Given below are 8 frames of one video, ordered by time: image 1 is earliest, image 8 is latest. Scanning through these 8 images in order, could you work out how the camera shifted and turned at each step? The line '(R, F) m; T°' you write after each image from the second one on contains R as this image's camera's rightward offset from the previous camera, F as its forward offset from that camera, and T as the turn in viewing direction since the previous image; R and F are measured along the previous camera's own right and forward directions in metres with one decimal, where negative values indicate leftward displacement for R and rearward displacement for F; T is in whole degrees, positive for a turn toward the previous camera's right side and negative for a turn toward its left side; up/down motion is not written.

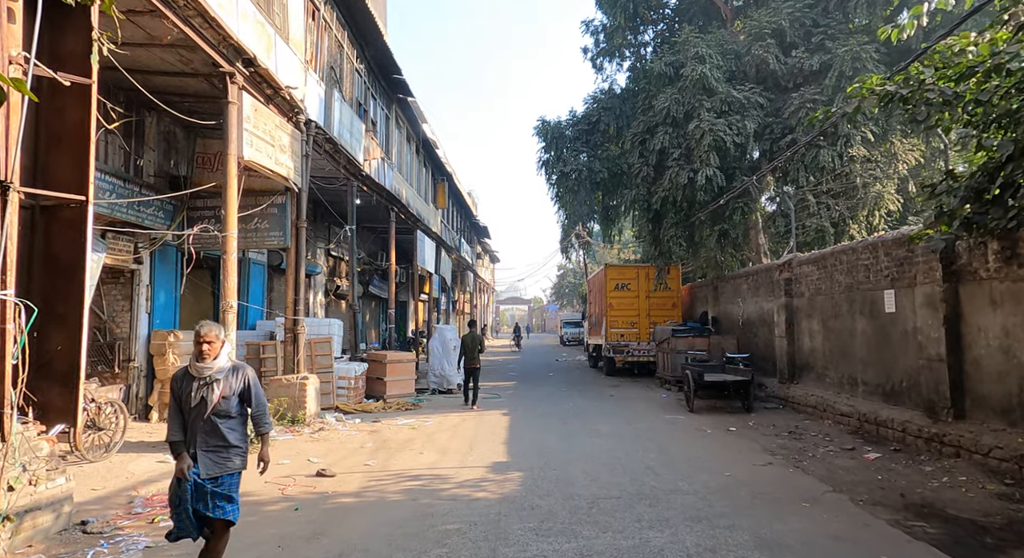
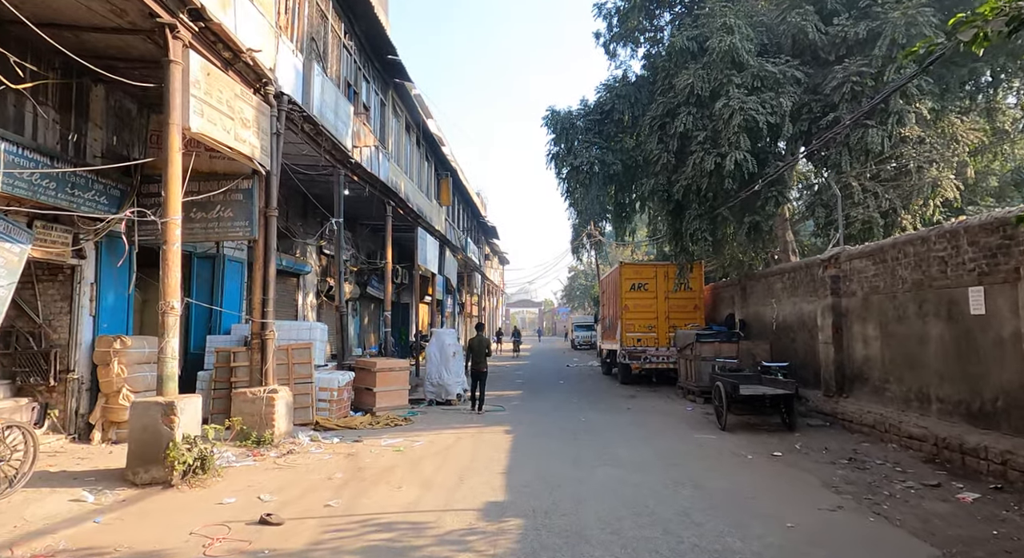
(+0.1, +1.9) m; -1°
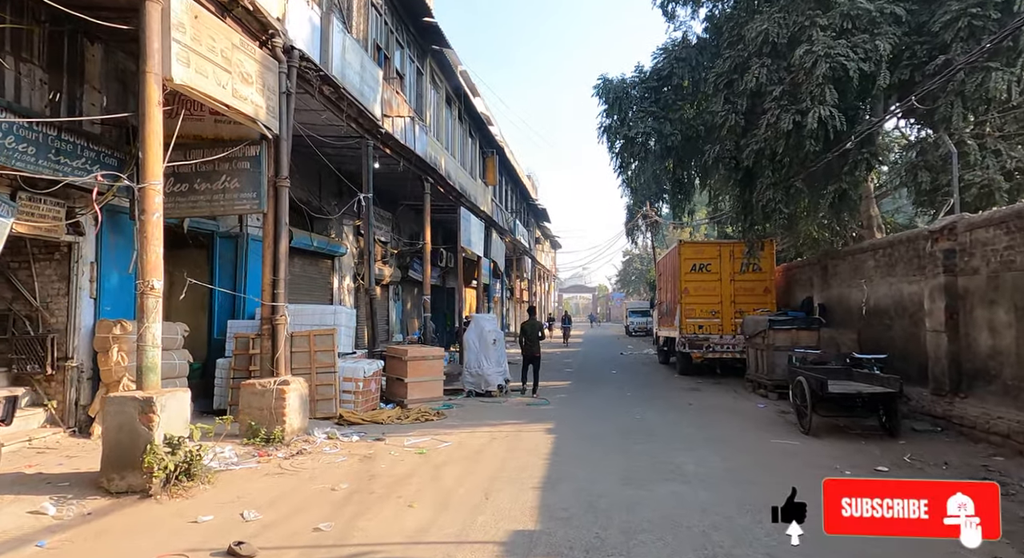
(+0.1, +1.6) m; -4°
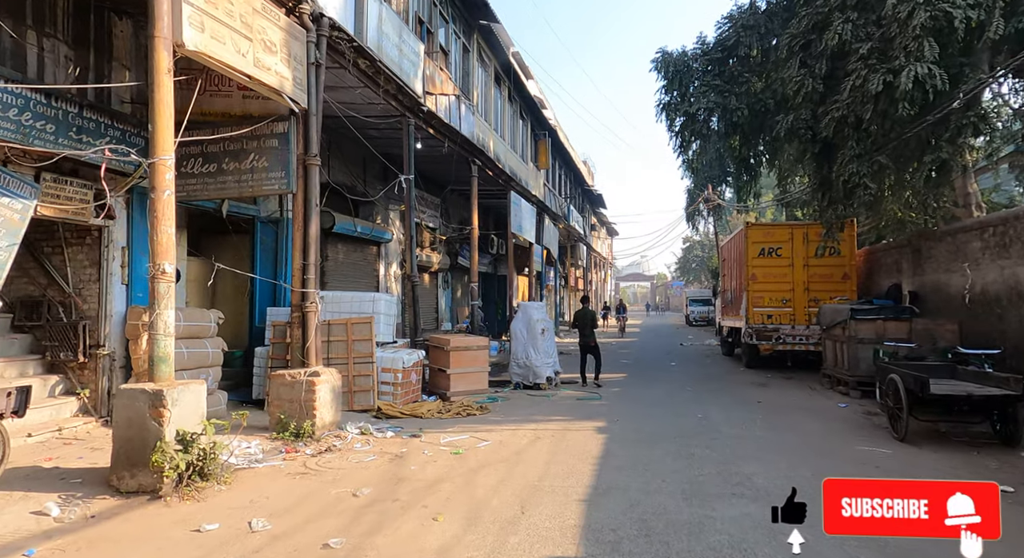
(+0.1, +0.8) m; -4°
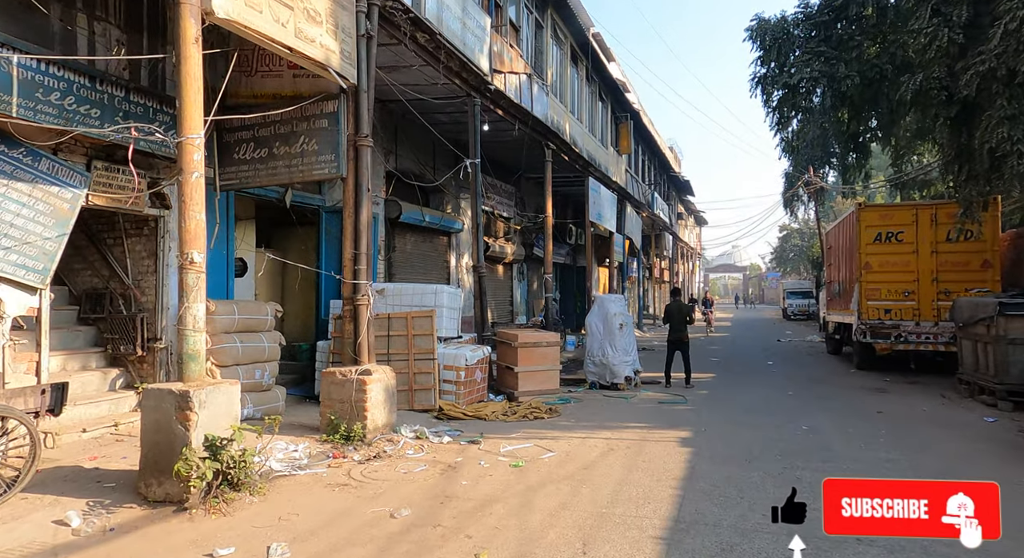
(+0.2, +0.9) m; -6°
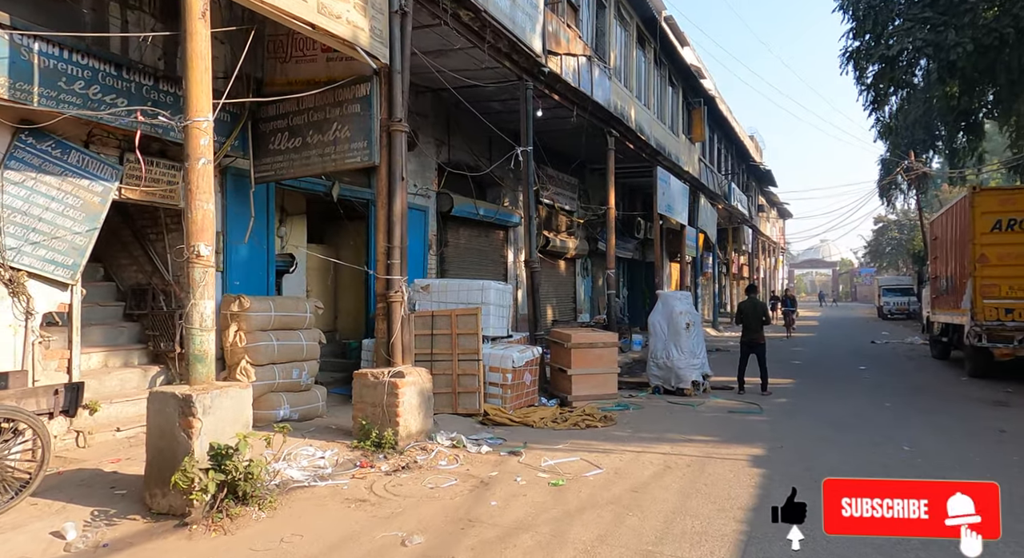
(+0.3, +0.8) m; -6°
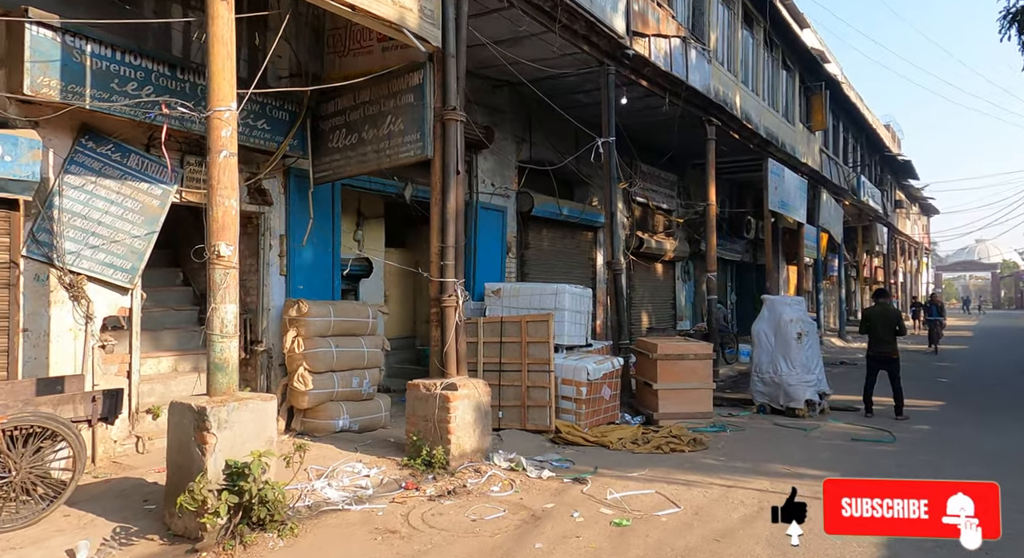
(+0.5, +0.8) m; -9°
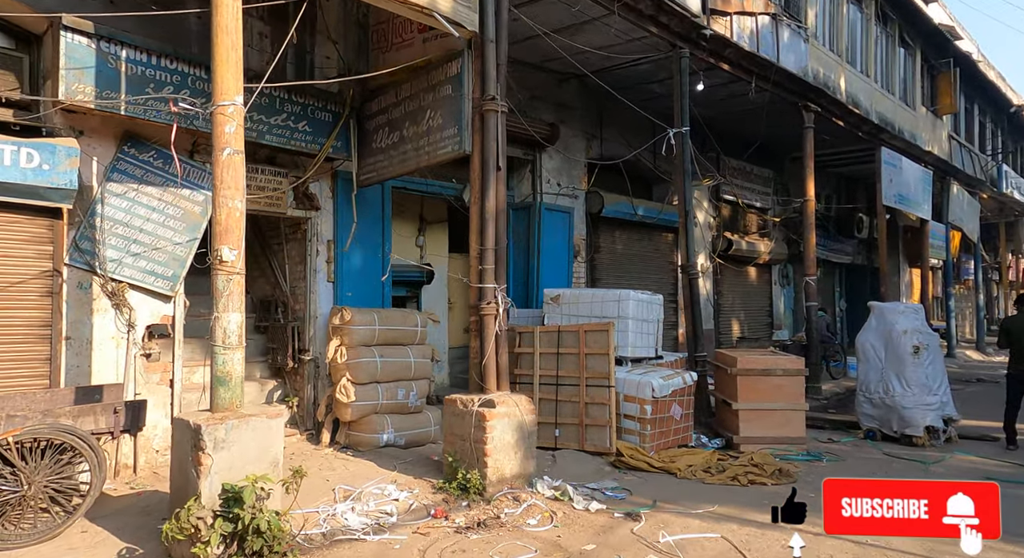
(+0.6, +0.8) m; -9°
